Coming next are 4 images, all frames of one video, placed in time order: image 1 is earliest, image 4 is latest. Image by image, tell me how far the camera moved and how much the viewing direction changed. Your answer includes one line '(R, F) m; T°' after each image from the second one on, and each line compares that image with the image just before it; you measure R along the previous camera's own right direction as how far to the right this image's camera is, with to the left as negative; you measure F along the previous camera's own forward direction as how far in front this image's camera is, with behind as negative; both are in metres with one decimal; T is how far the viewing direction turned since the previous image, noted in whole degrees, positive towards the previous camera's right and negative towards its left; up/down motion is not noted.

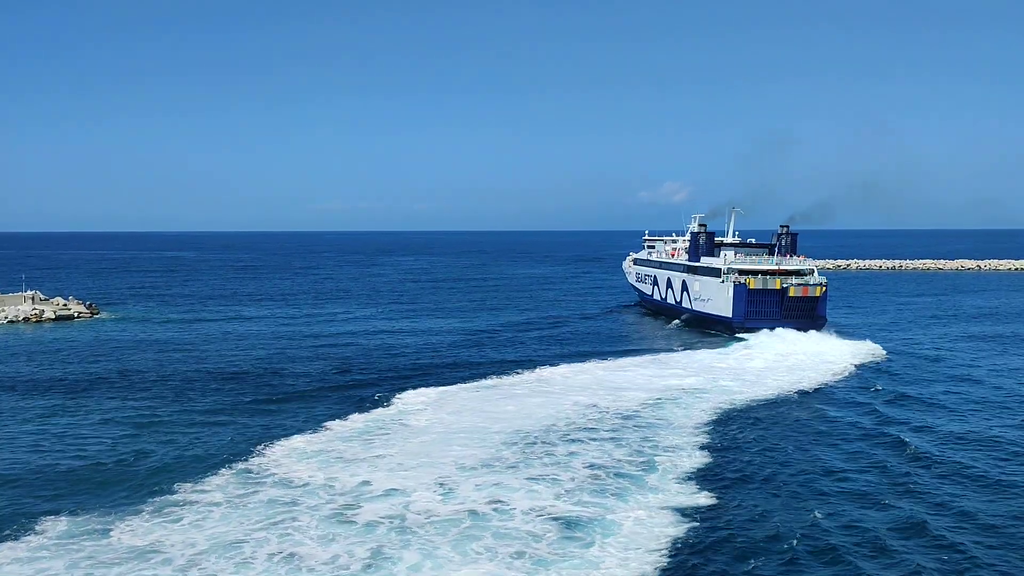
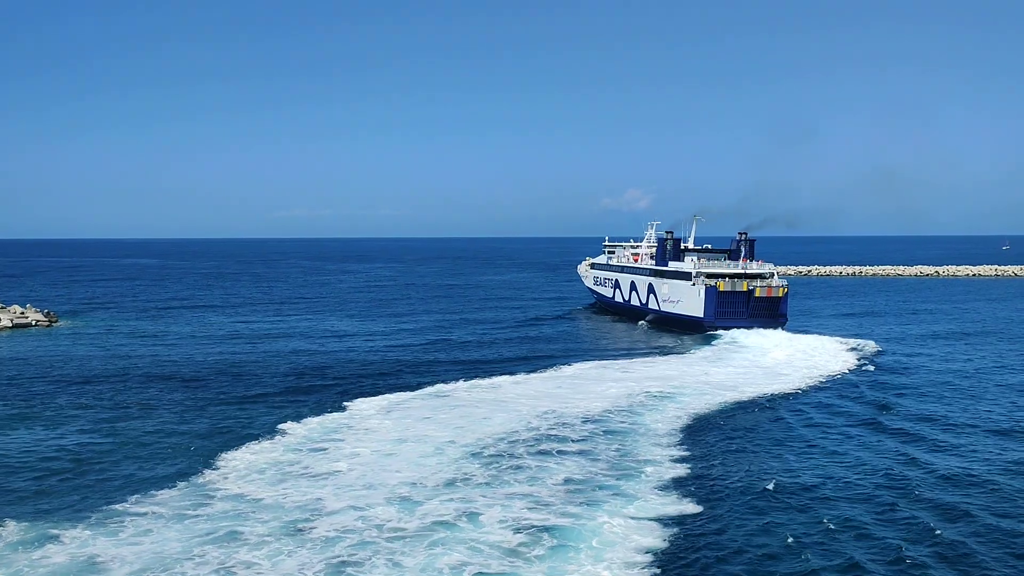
(-2.1, +11.1) m; +2°
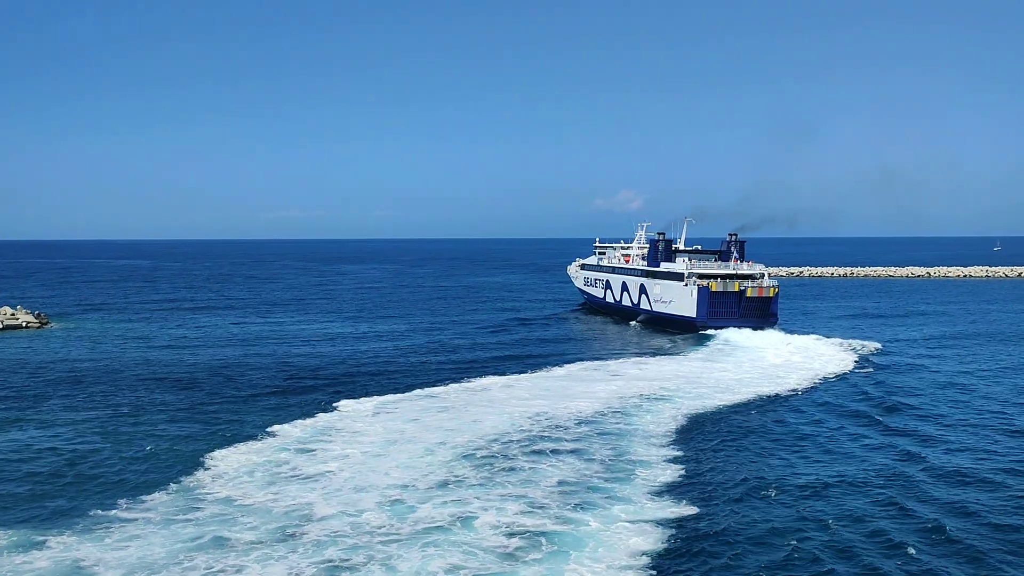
(-2.0, -5.4) m; +1°
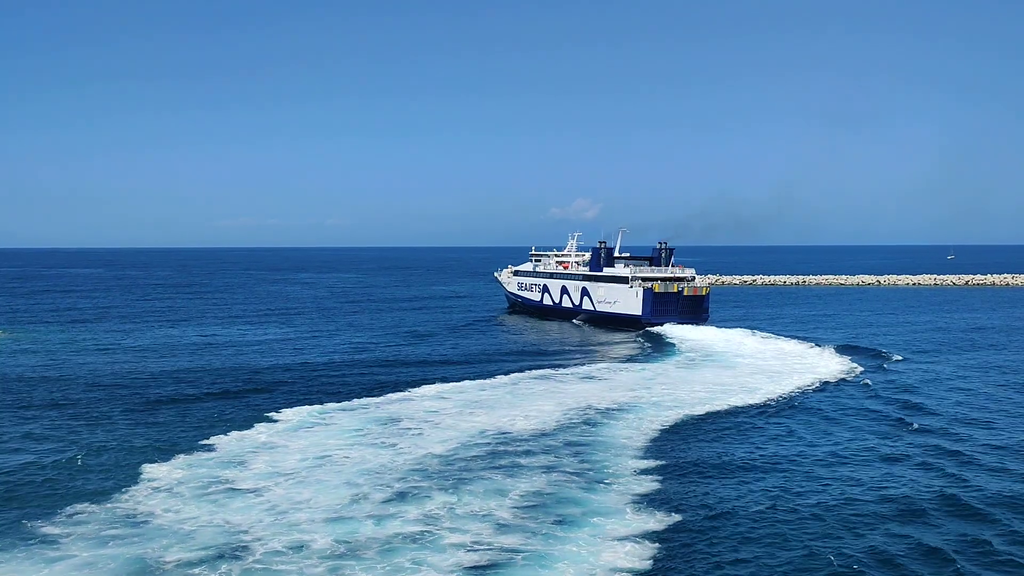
(+5.5, -2.1) m; +3°
